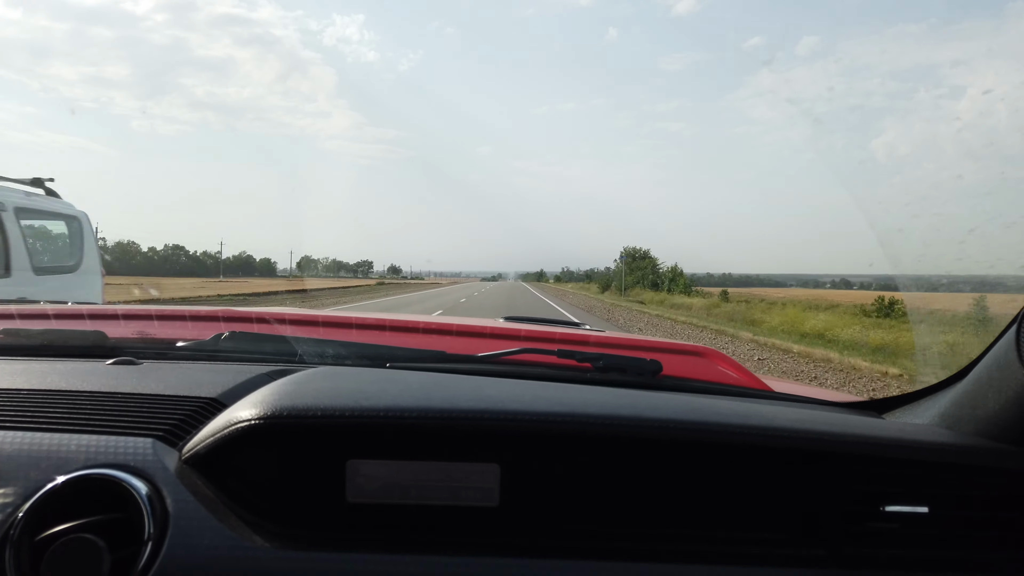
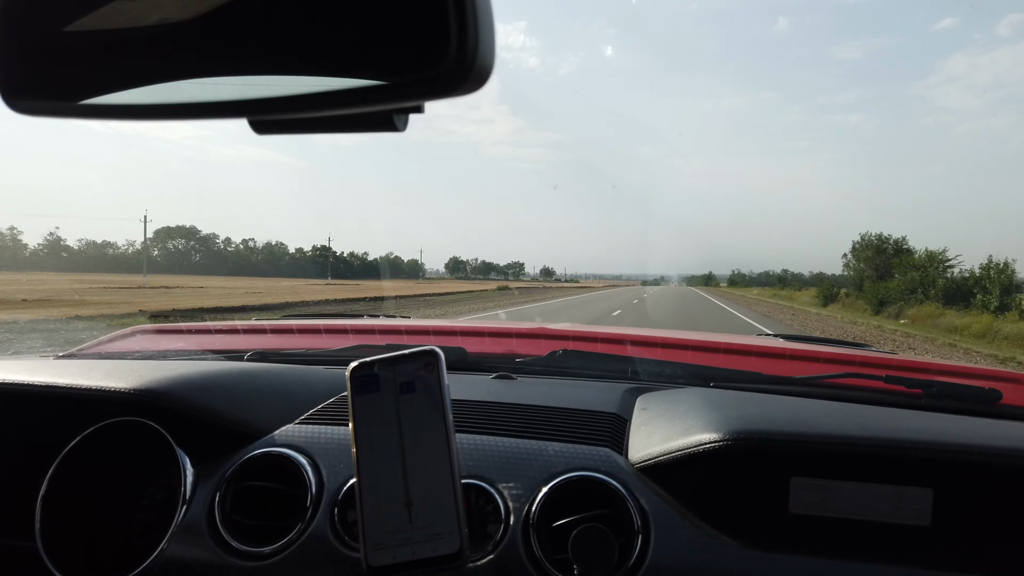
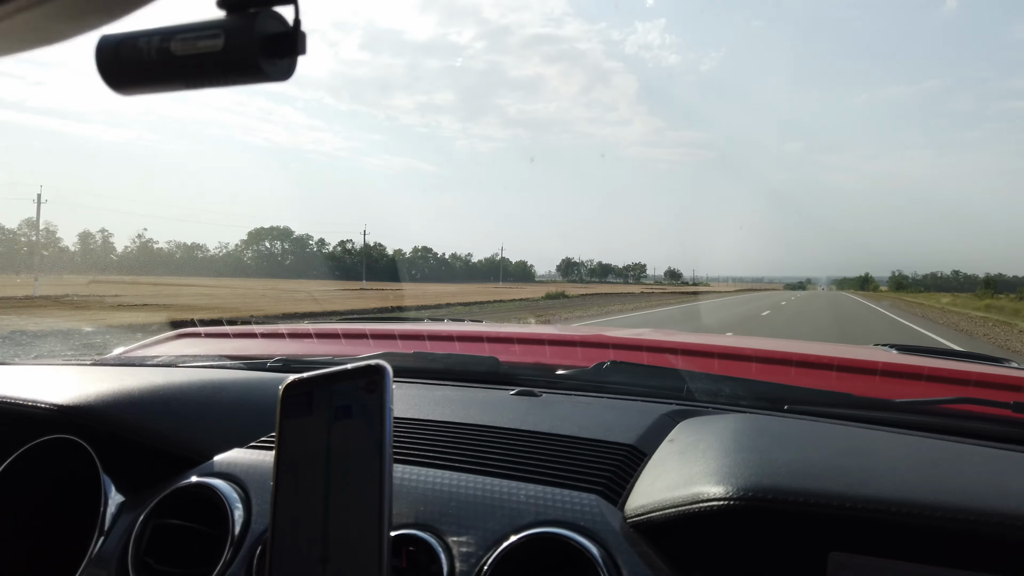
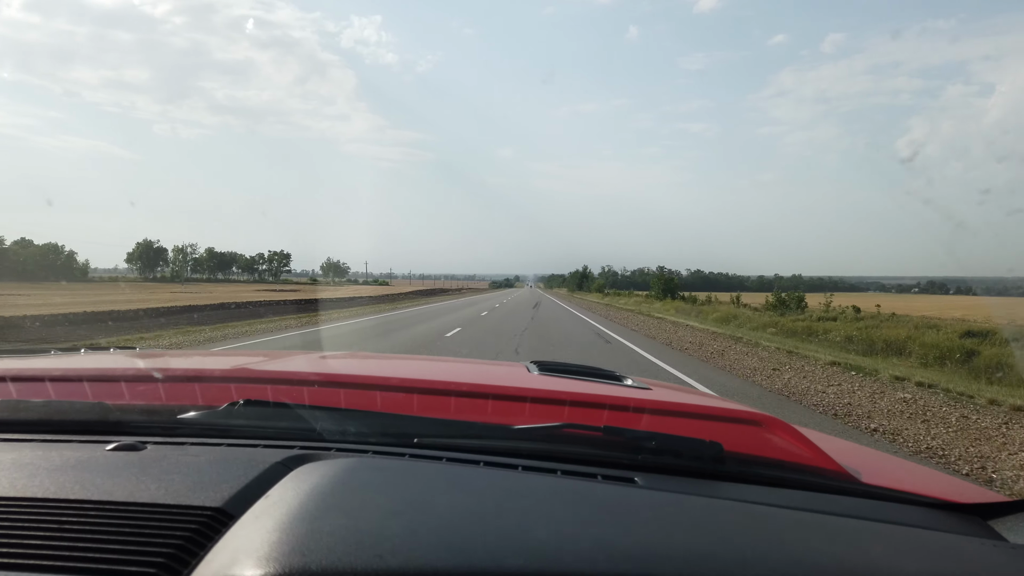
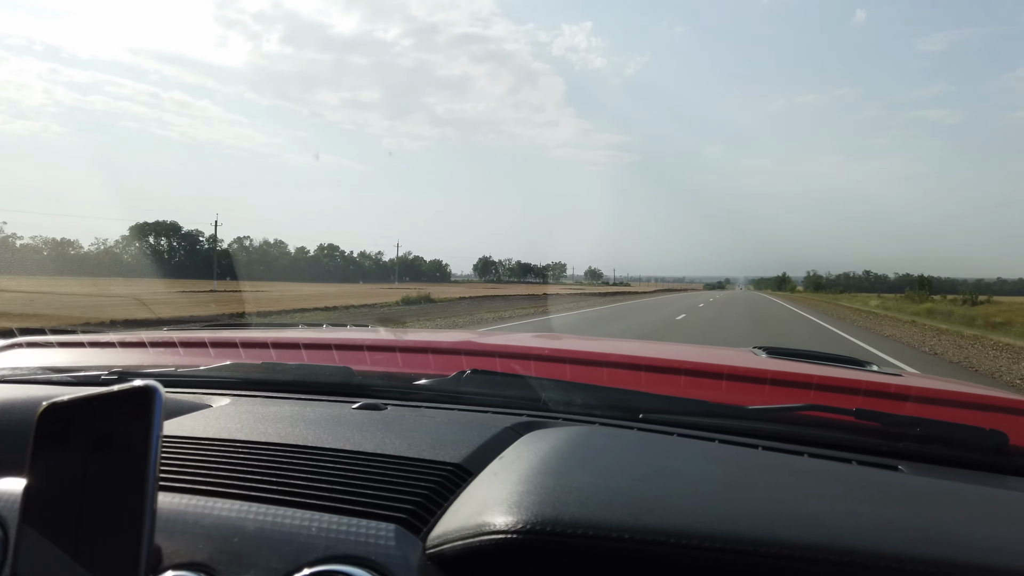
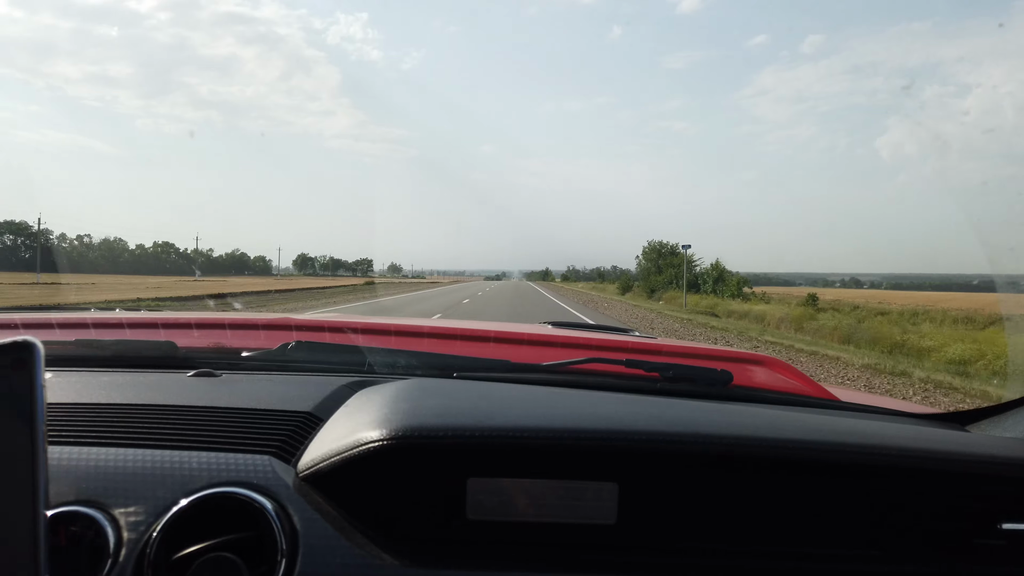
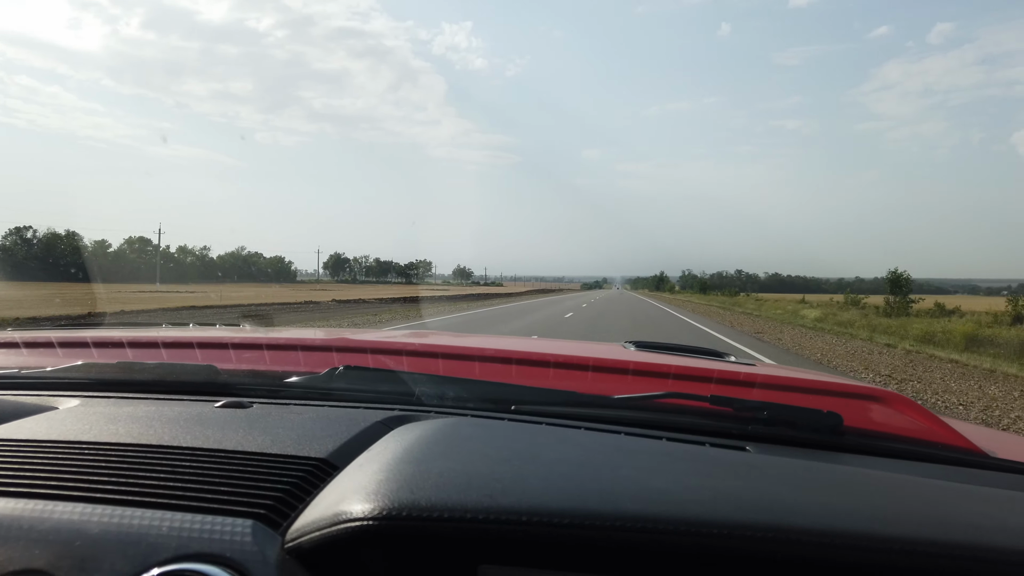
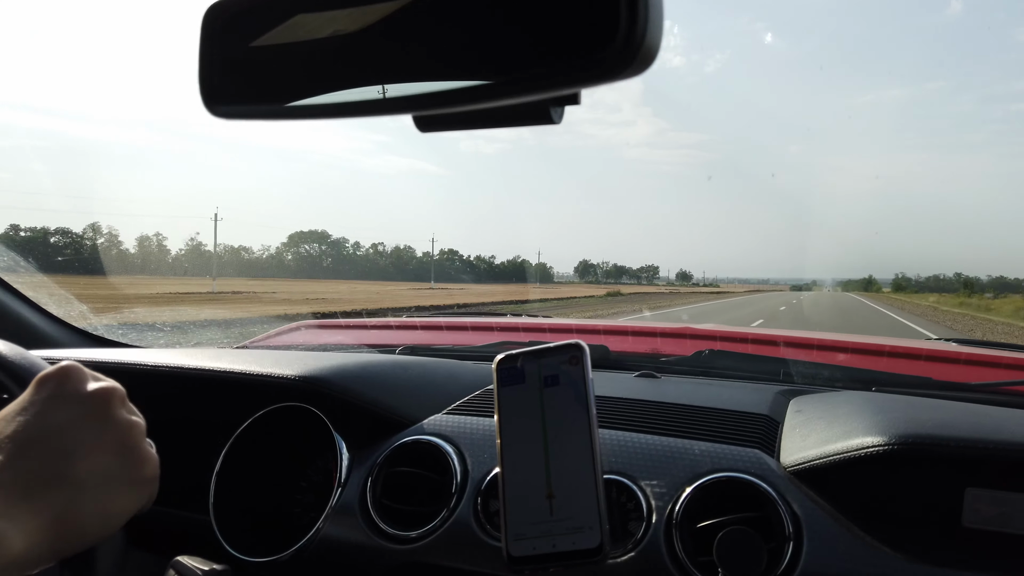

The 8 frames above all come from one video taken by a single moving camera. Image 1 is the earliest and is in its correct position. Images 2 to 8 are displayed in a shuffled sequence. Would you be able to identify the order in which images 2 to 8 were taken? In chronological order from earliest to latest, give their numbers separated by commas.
6, 2, 8, 3, 5, 7, 4
